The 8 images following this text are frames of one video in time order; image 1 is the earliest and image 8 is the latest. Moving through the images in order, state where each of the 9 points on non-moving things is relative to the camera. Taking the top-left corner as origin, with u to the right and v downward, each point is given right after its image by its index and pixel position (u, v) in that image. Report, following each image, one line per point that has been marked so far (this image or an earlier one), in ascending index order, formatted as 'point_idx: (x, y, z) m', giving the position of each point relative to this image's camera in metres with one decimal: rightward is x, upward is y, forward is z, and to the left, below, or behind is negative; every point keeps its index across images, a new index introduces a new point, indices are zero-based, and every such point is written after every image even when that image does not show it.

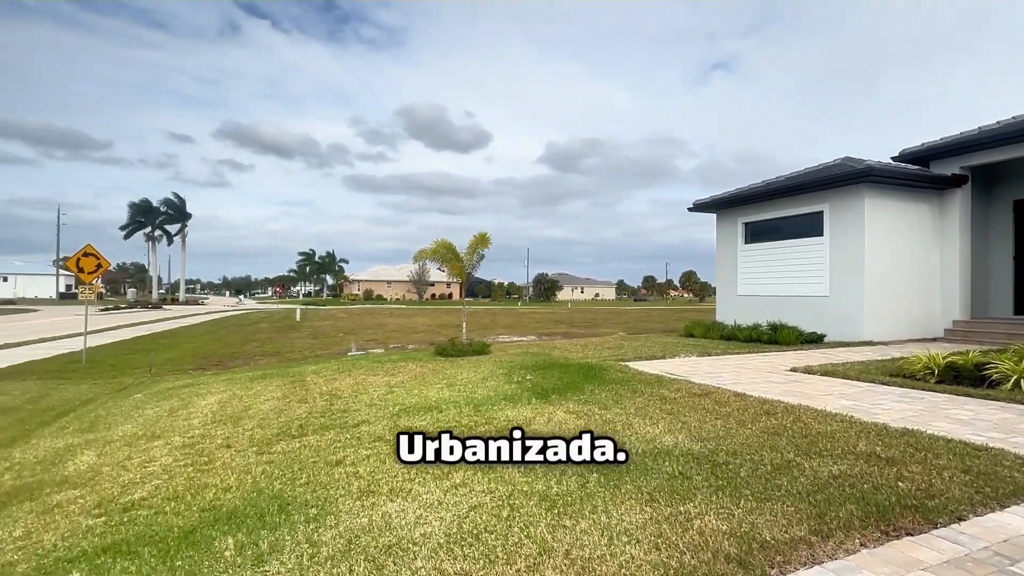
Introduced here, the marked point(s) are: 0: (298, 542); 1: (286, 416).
0: (-1.2, -1.4, +3.2) m
1: (-2.8, -1.6, +7.2) m
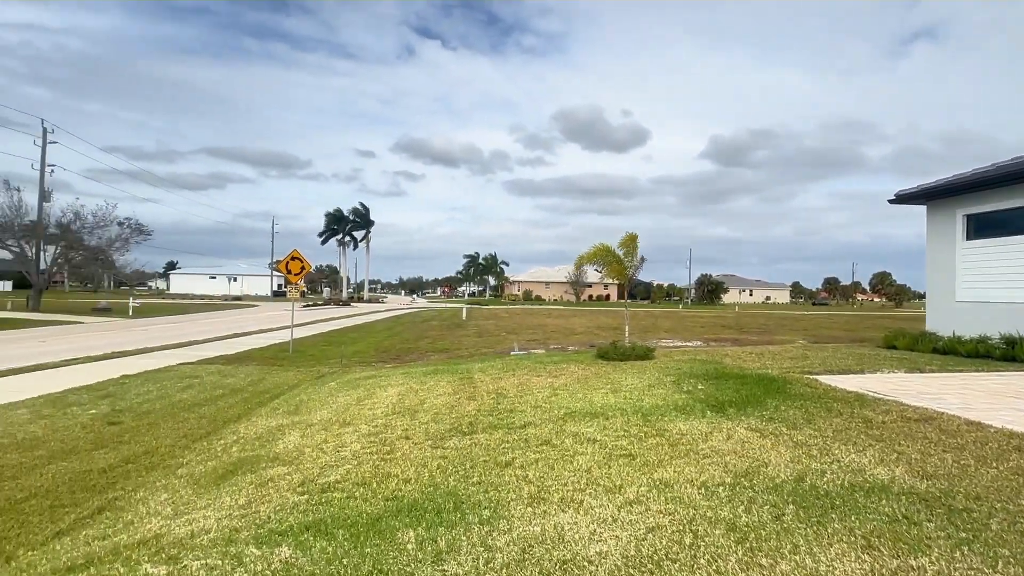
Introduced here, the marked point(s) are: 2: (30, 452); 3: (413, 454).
0: (-0.2, -1.5, +3.2) m
1: (-0.7, -1.6, +7.5) m
2: (-6.0, -2.0, +7.0) m
3: (-1.0, -1.6, +5.5) m
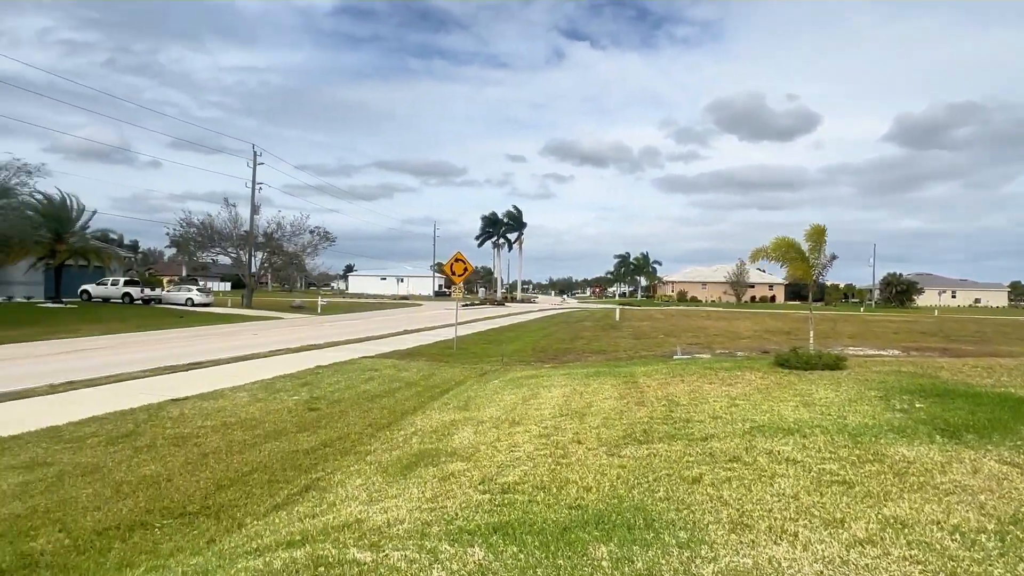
0: (+0.8, -1.5, +3.0) m
1: (+1.5, -1.6, +7.2) m
2: (-3.7, -2.0, +8.1) m
3: (+0.7, -1.6, +5.4) m
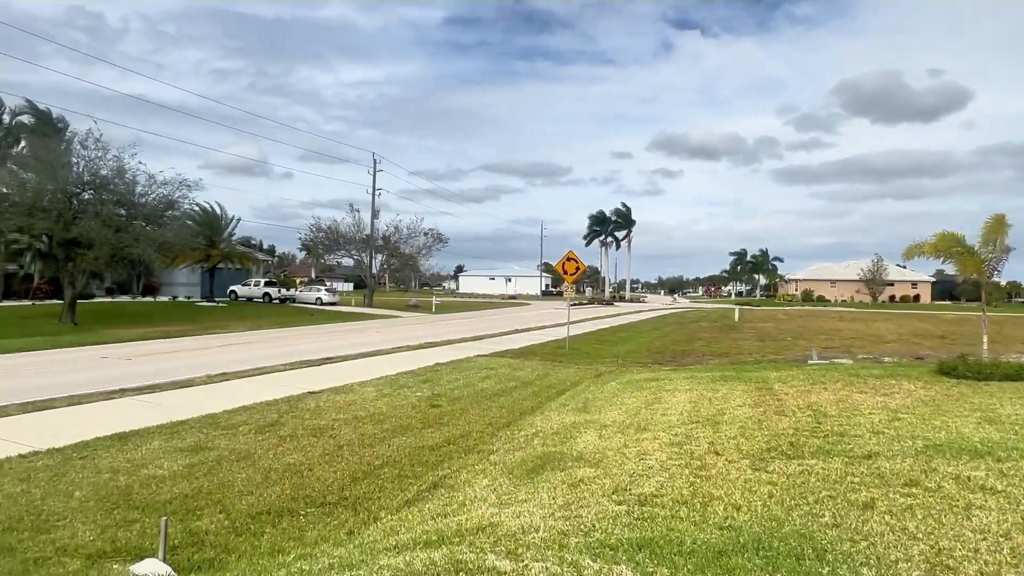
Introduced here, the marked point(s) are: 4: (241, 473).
0: (+1.6, -1.5, +2.5) m
1: (+3.0, -1.6, +6.5) m
2: (-2.0, -2.0, +8.4) m
3: (+1.9, -1.6, +4.9) m
4: (-3.0, -2.0, +6.2) m
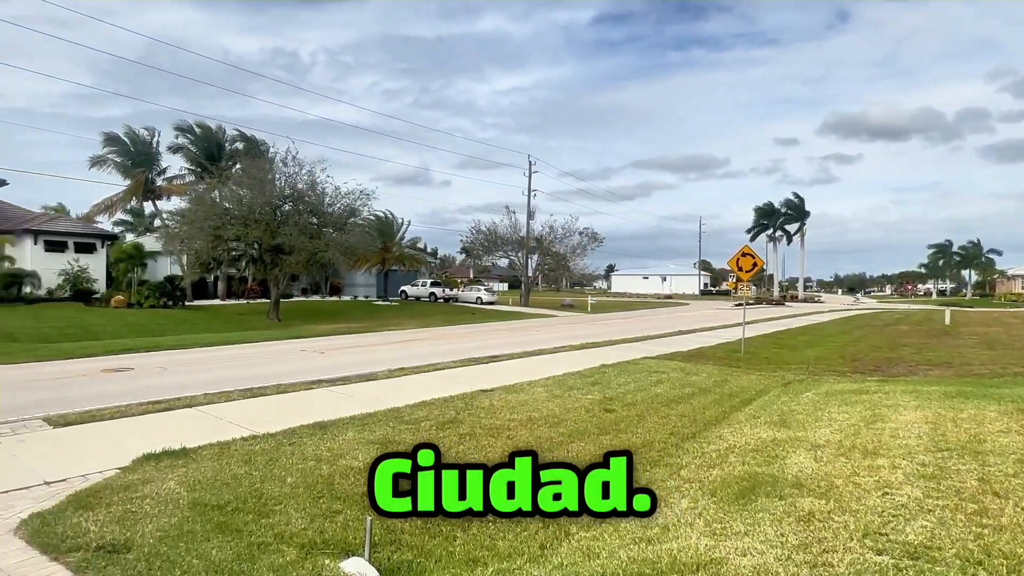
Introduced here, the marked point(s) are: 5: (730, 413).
0: (+2.5, -1.4, +1.5) m
1: (+4.9, -1.6, +5.0) m
2: (+0.6, -2.0, +8.1) m
3: (+3.4, -1.6, +3.7) m
4: (-0.9, -2.0, +6.2) m
5: (+3.6, -2.1, +9.5) m
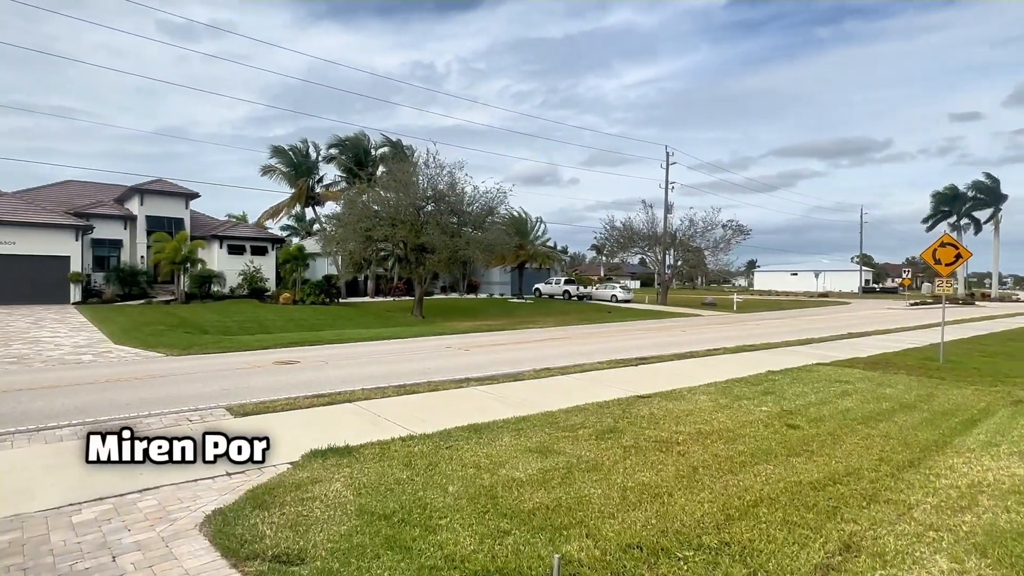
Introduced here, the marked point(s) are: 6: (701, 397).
0: (+3.1, -1.4, +0.2) m
1: (+6.2, -1.5, +3.1) m
2: (+2.7, -2.0, +7.1) m
3: (+4.5, -1.5, +2.2) m
4: (+0.8, -2.0, +5.6) m
5: (+6.0, -2.0, +7.7) m
6: (+3.2, -1.8, +9.6) m
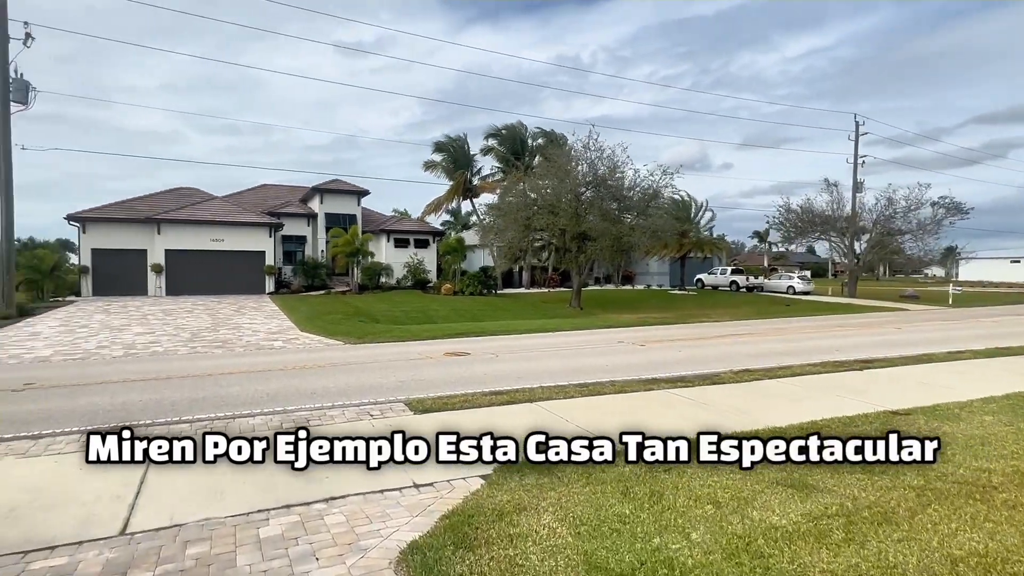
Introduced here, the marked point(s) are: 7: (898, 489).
0: (+3.5, -1.3, -1.9) m
1: (+7.3, -1.4, +0.1) m
2: (+4.9, -1.8, +4.8) m
3: (+5.4, -1.4, -0.3) m
4: (+2.7, -1.8, +3.9) m
5: (+8.2, -1.8, +4.7) m
6: (+6.0, -1.6, +7.2) m
7: (+3.4, -1.8, +5.0) m
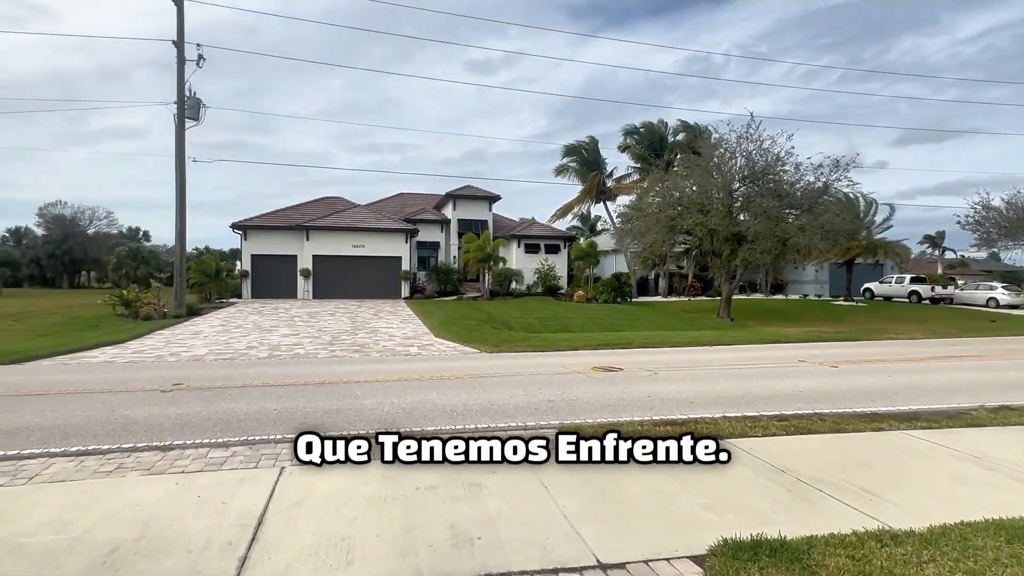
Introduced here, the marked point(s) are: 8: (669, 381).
0: (+3.4, -1.2, -4.2) m
1: (+7.5, -1.4, -3.0) m
2: (+6.2, -1.8, +2.1) m
3: (+5.5, -1.4, -3.0) m
4: (+3.8, -1.8, +1.7) m
5: (+9.3, -1.9, +1.2) m
6: (+7.7, -1.7, +4.2) m
7: (+4.7, -1.8, +2.6) m
8: (+2.6, -1.5, +9.4) m
